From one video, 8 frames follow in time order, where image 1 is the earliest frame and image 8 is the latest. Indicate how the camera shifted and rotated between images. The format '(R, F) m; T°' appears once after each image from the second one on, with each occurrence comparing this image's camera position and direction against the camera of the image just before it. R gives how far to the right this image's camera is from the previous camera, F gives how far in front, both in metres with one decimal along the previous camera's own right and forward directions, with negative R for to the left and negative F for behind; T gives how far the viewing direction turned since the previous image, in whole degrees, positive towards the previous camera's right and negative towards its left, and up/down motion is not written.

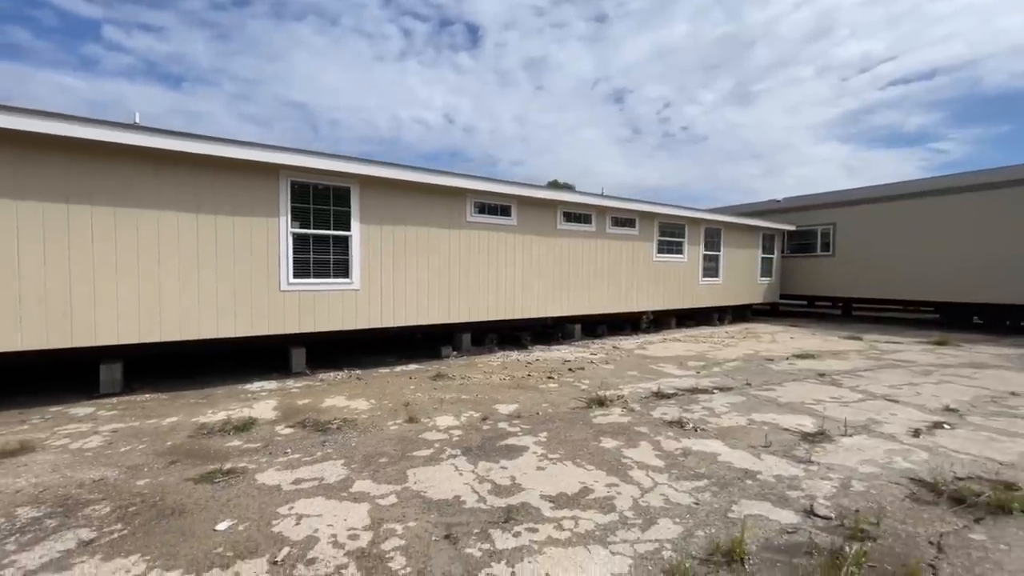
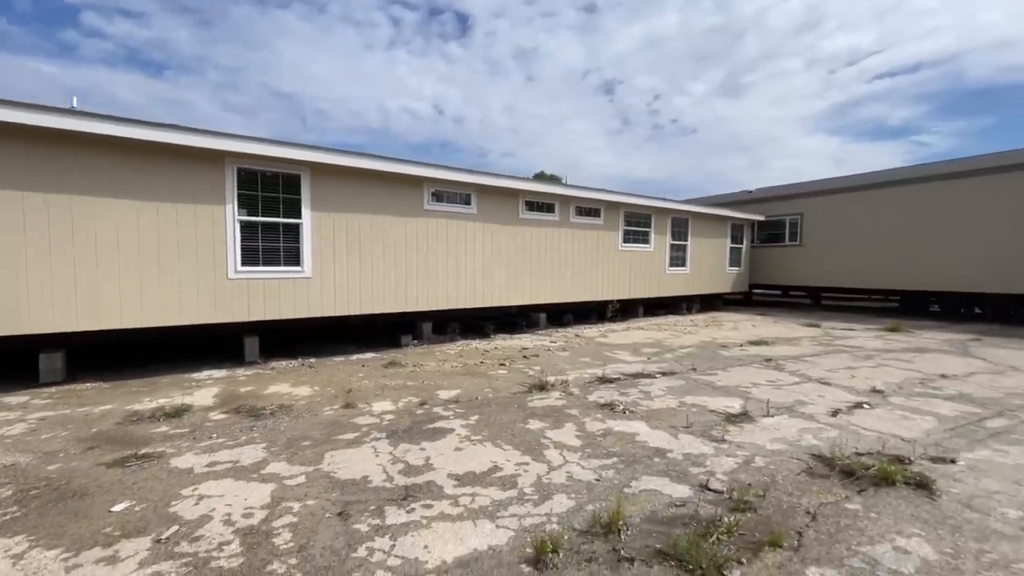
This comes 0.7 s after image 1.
(+0.5, 0.0) m; +1°
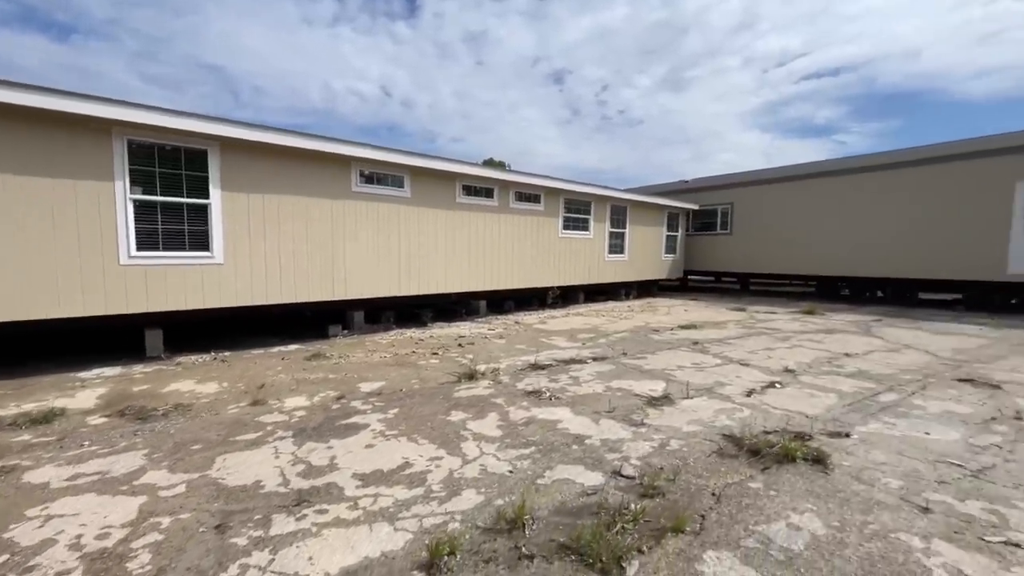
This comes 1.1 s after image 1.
(+0.3, +0.2) m; +6°
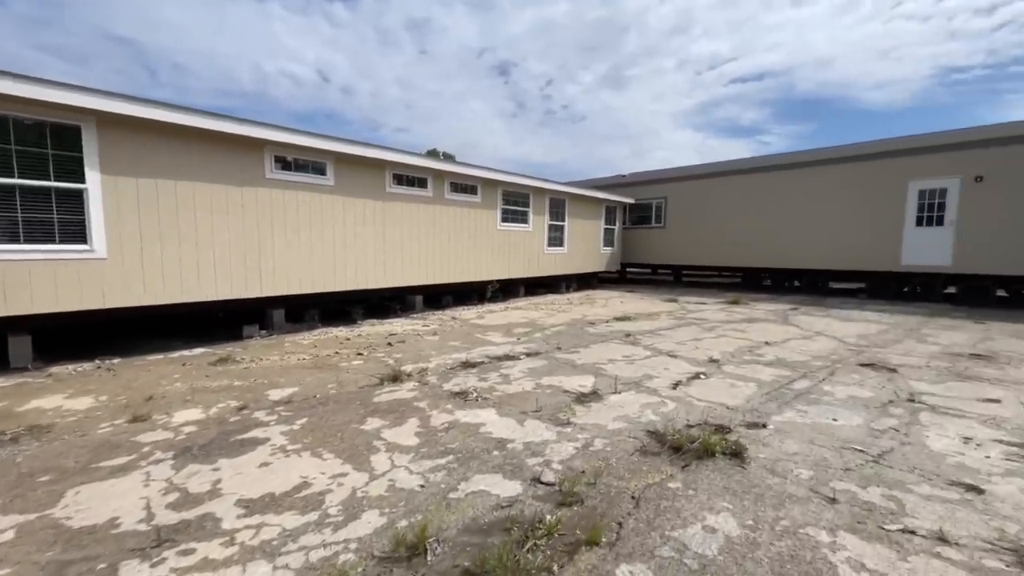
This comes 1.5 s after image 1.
(+0.2, +0.2) m; +7°
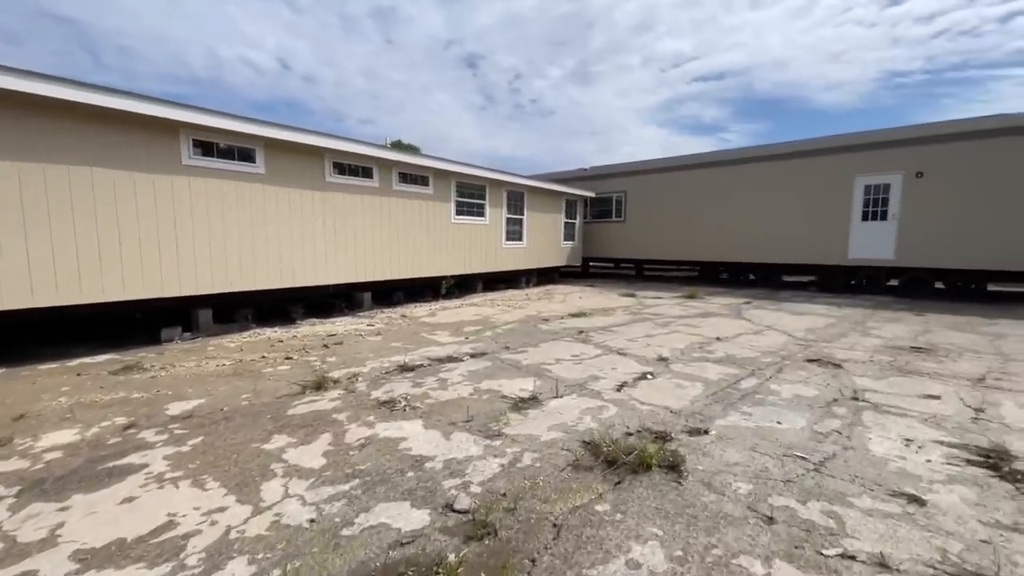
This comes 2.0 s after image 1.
(+0.3, +0.3) m; +4°
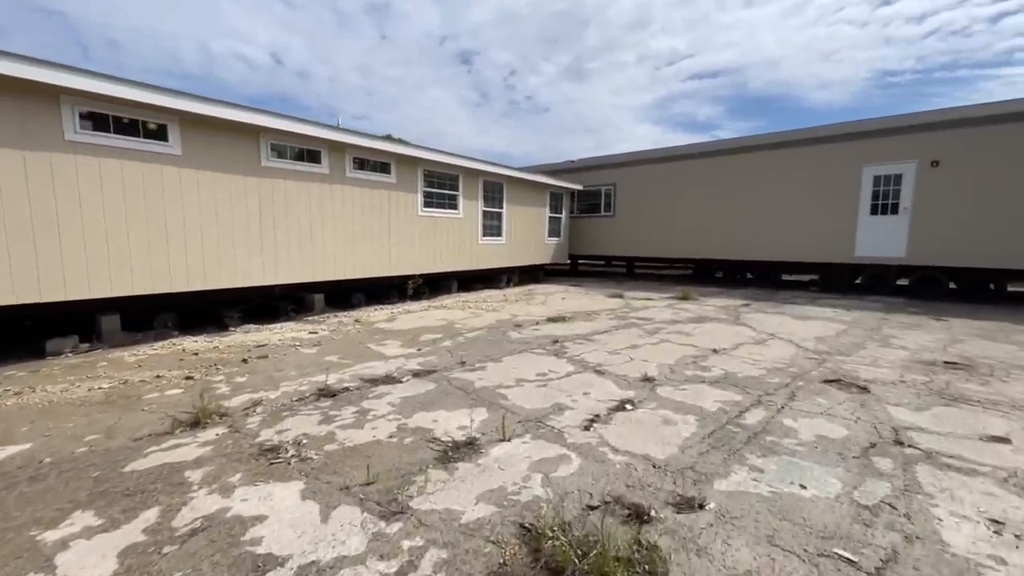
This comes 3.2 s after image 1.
(+0.4, +0.9) m; +1°
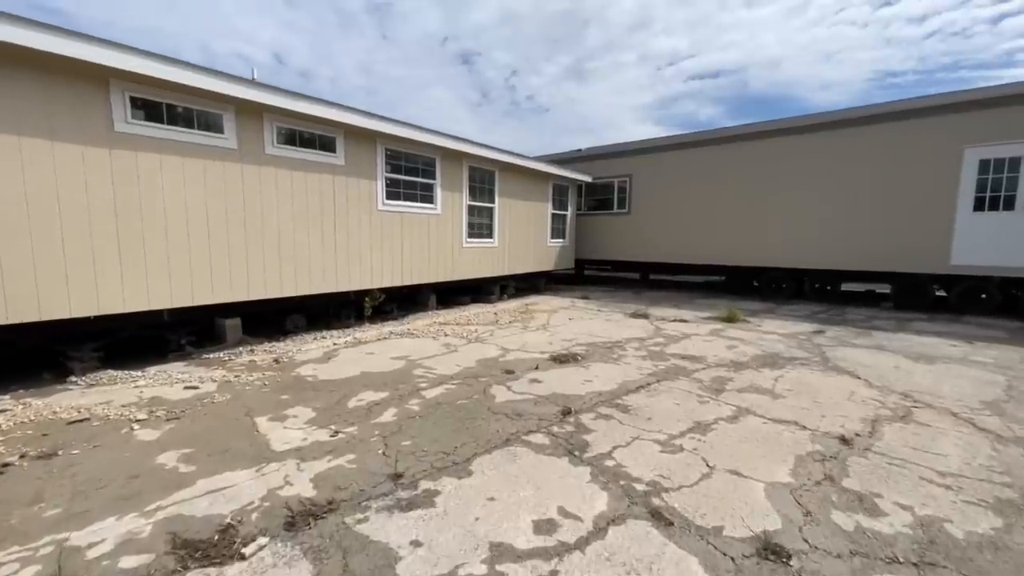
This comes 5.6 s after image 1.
(+0.1, +2.1) m; 0°
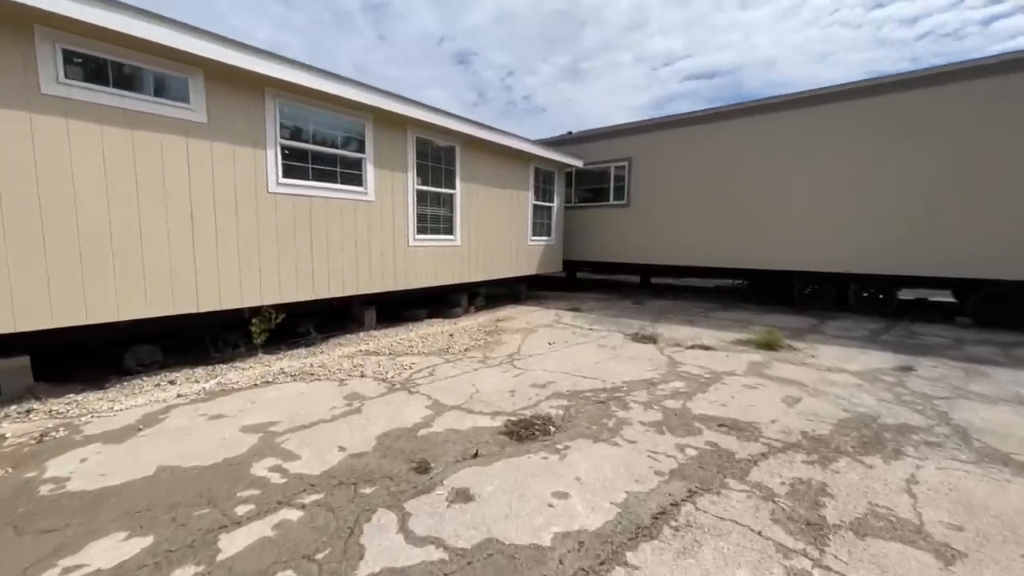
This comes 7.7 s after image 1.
(+0.5, +1.9) m; 0°
